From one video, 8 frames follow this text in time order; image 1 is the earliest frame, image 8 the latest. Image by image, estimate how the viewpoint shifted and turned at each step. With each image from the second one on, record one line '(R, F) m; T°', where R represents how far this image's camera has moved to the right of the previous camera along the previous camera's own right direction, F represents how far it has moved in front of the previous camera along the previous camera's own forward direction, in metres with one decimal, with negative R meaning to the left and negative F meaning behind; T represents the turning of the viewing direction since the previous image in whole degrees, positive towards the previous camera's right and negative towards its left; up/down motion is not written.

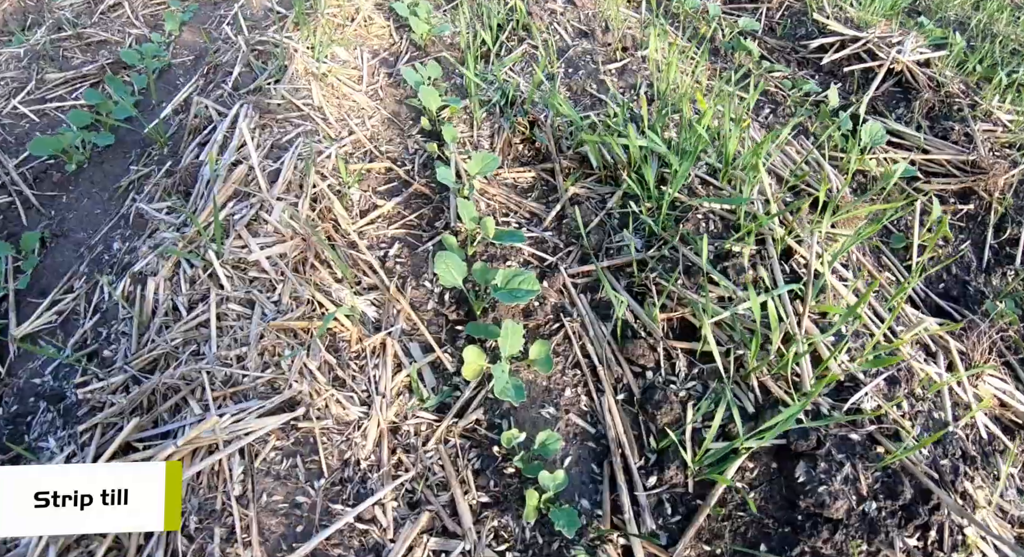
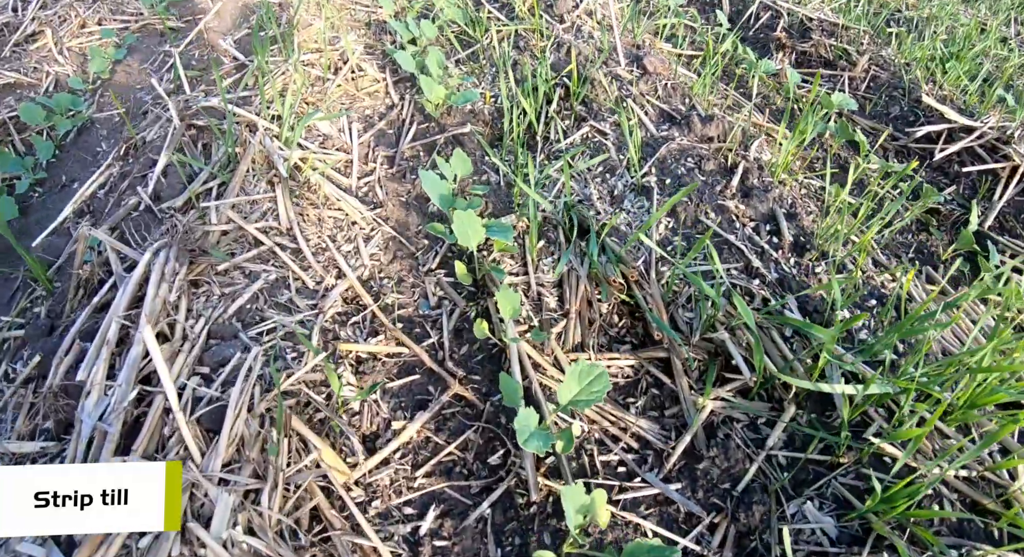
(-0.3, +0.8) m; +6°
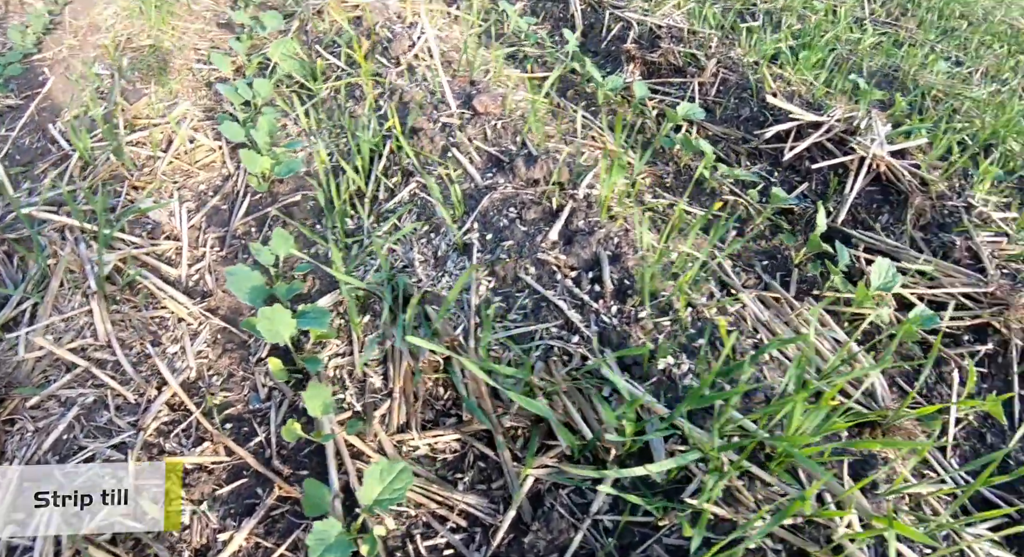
(+0.3, 0.0) m; +1°
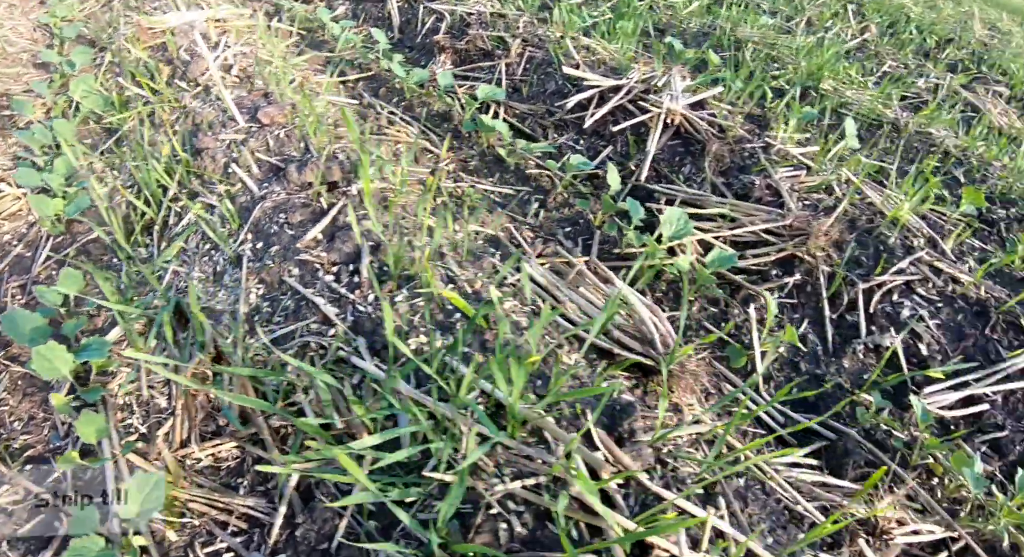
(+0.5, 0.0) m; 0°
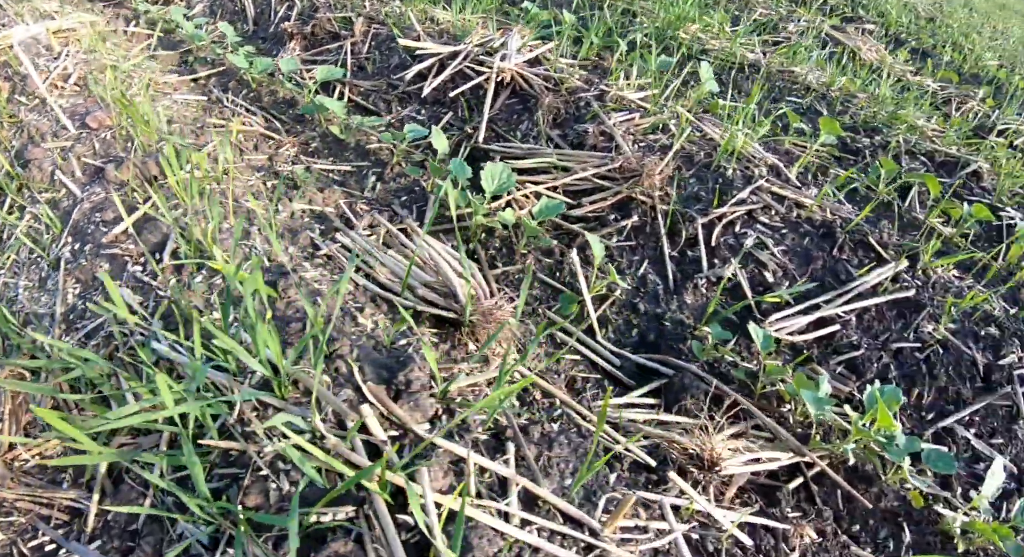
(+0.4, 0.0) m; -2°
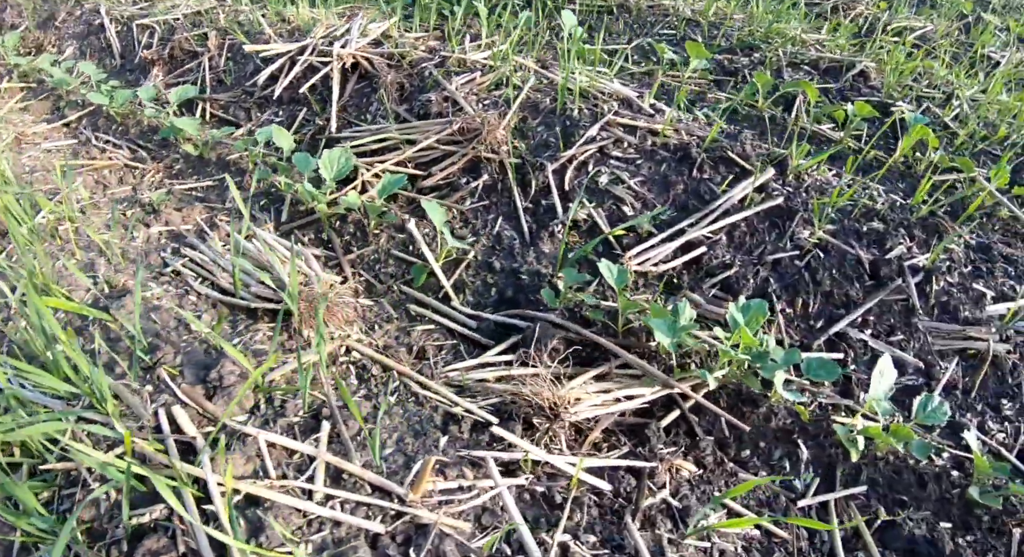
(+0.4, 0.0) m; -4°
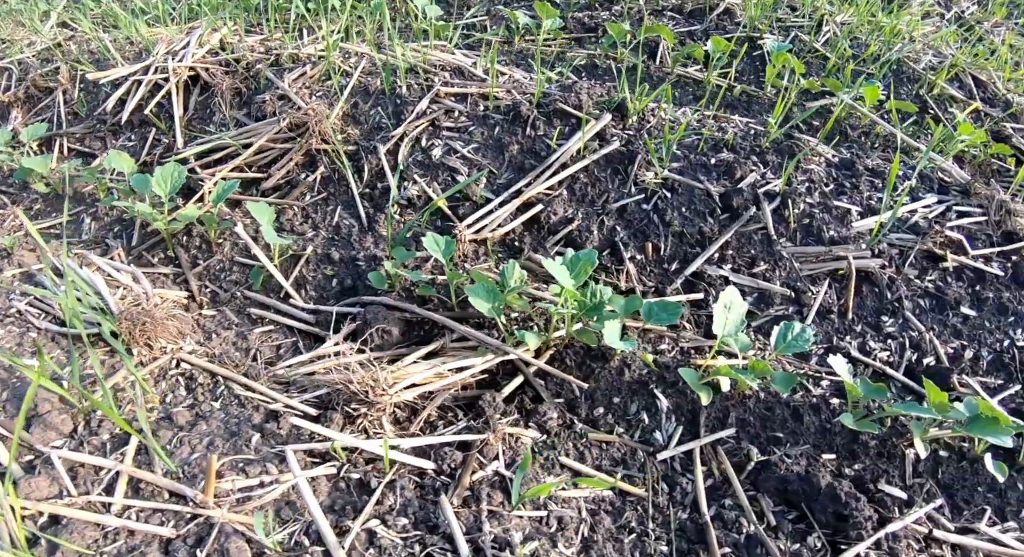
(+0.4, +0.1) m; -2°
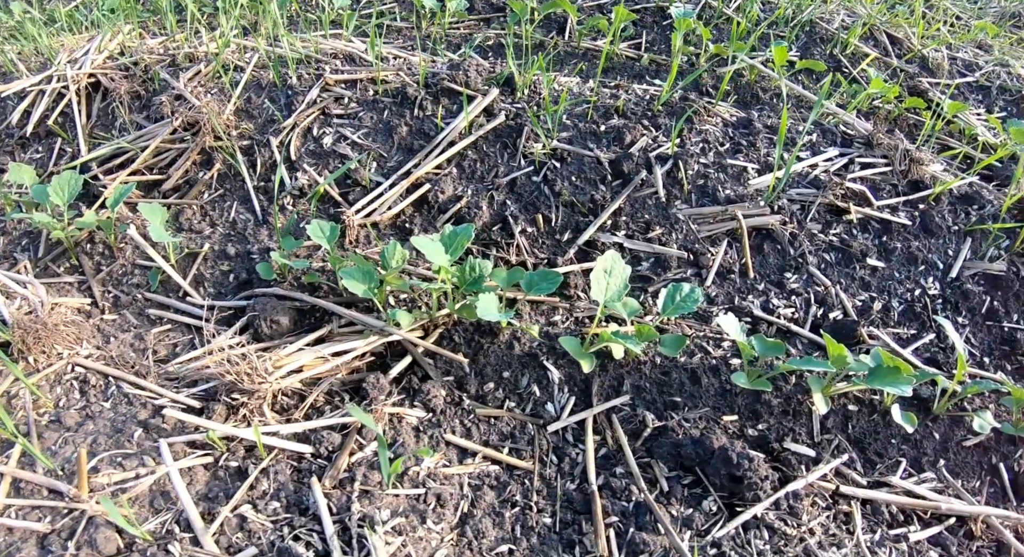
(+0.2, 0.0) m; -1°
